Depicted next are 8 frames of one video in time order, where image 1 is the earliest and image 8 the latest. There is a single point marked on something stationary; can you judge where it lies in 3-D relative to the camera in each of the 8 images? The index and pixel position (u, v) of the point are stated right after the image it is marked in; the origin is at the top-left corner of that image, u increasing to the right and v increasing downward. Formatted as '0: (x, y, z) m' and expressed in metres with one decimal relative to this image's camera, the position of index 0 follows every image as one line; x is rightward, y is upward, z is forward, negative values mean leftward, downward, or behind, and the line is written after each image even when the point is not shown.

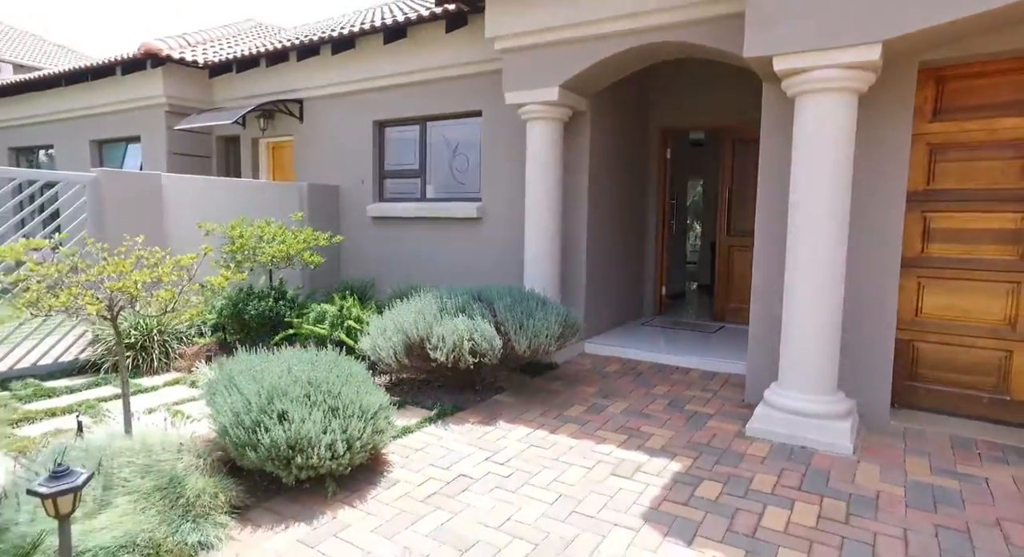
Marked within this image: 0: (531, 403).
0: (+0.2, -1.2, +6.0) m
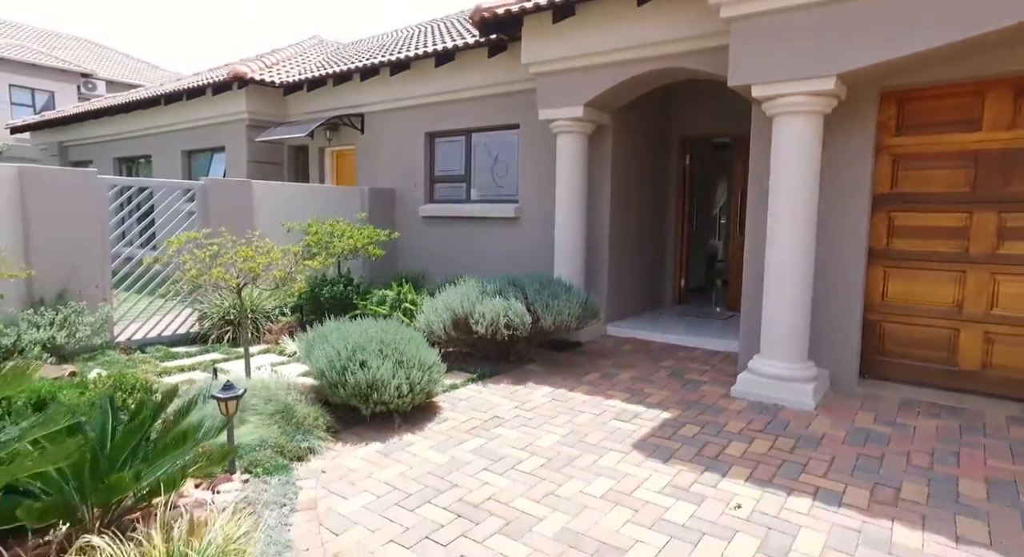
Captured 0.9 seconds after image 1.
0: (+0.5, -1.1, +7.3) m
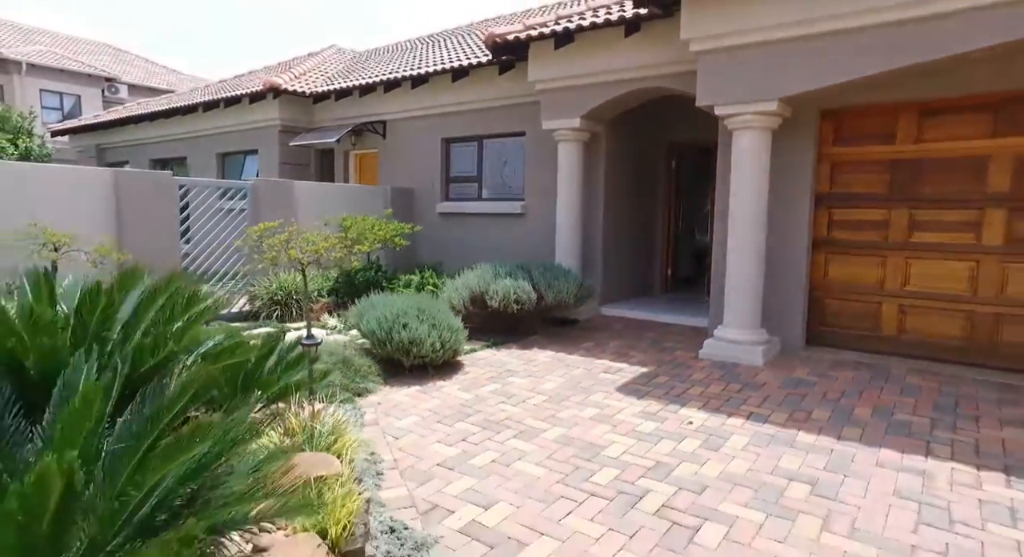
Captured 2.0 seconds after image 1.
0: (+0.6, -0.9, +8.8) m
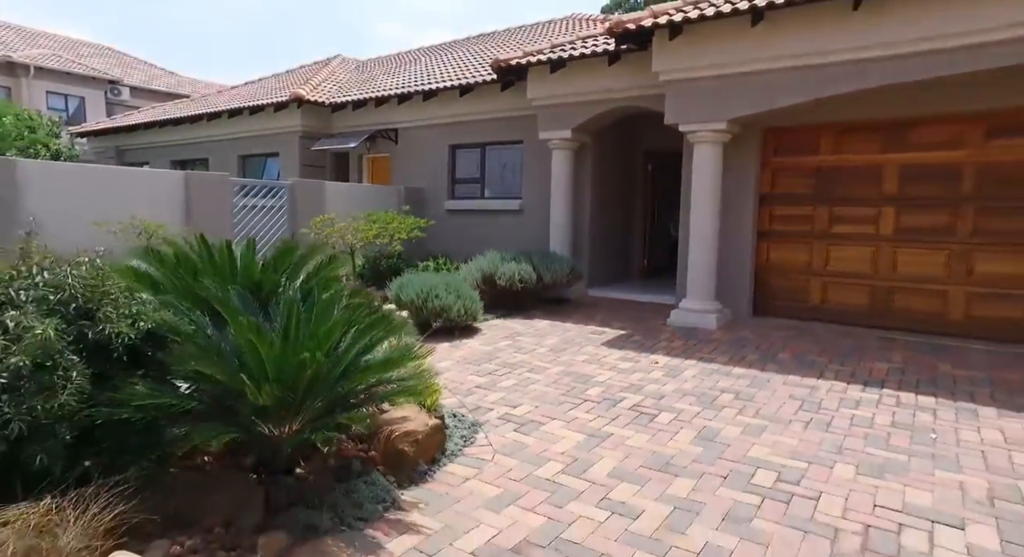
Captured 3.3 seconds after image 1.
0: (+0.7, -0.6, +10.7) m
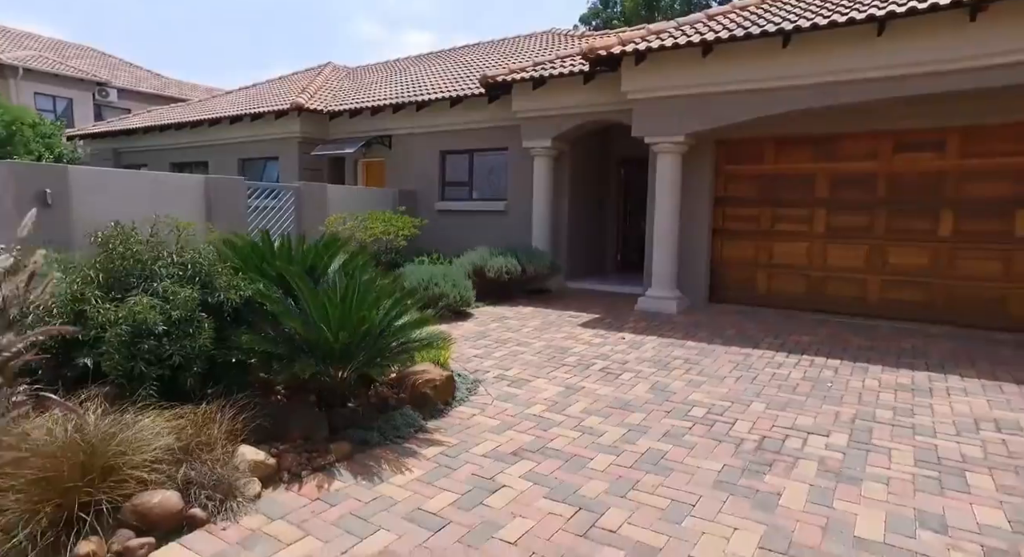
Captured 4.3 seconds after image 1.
0: (+0.5, -0.4, +12.1) m
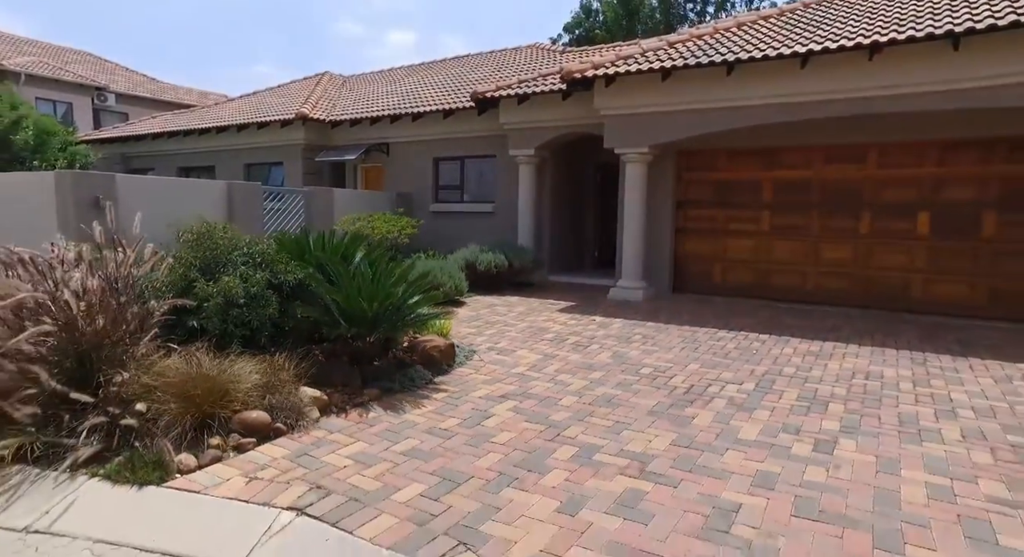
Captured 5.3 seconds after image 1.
0: (+0.2, -0.3, +13.7) m
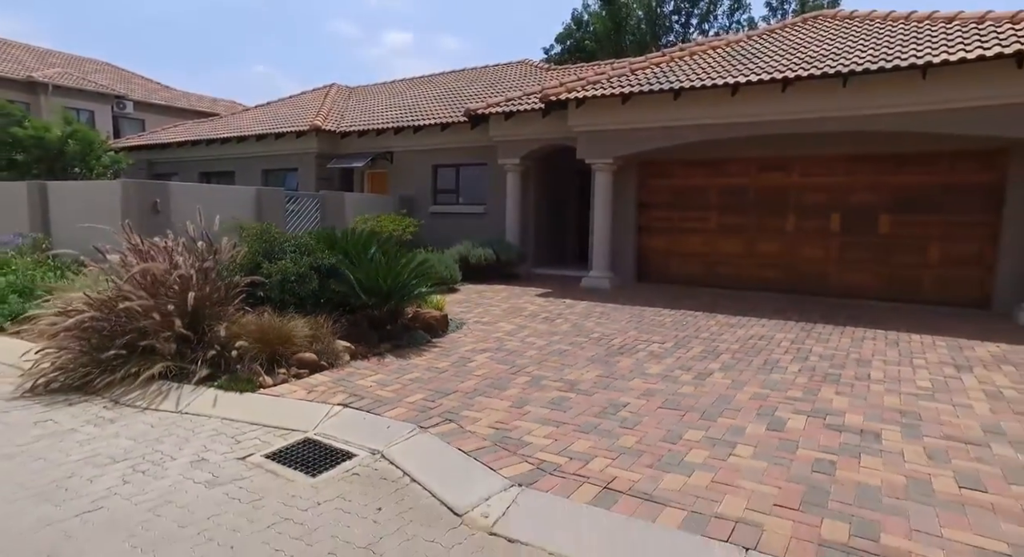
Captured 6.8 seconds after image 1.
0: (-0.1, -0.1, +15.9) m
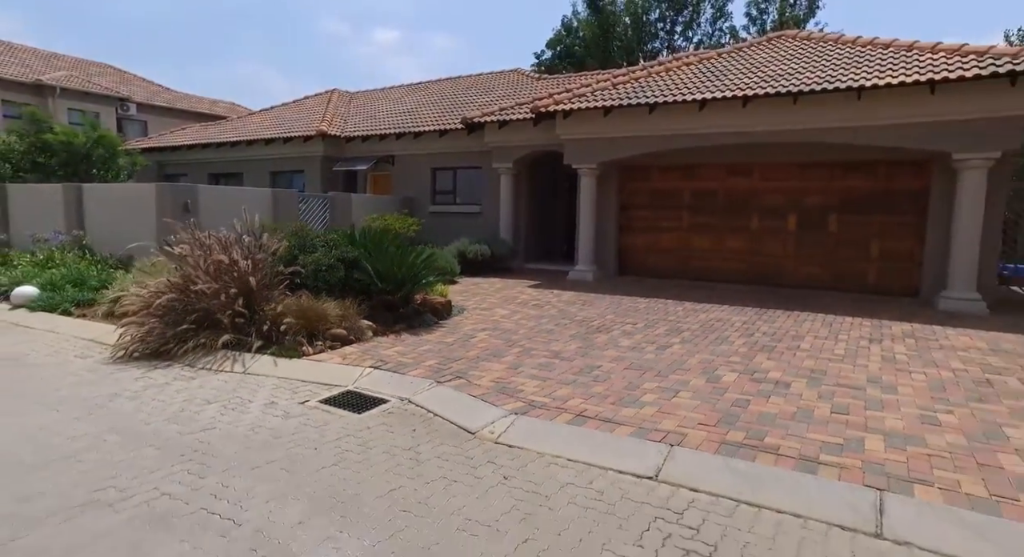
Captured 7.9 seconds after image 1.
0: (-0.3, +0.1, +17.4) m
